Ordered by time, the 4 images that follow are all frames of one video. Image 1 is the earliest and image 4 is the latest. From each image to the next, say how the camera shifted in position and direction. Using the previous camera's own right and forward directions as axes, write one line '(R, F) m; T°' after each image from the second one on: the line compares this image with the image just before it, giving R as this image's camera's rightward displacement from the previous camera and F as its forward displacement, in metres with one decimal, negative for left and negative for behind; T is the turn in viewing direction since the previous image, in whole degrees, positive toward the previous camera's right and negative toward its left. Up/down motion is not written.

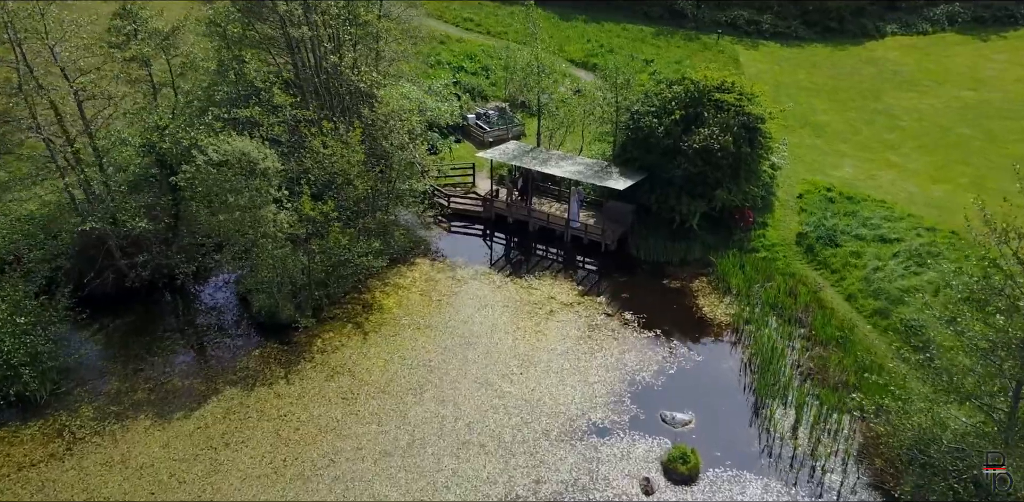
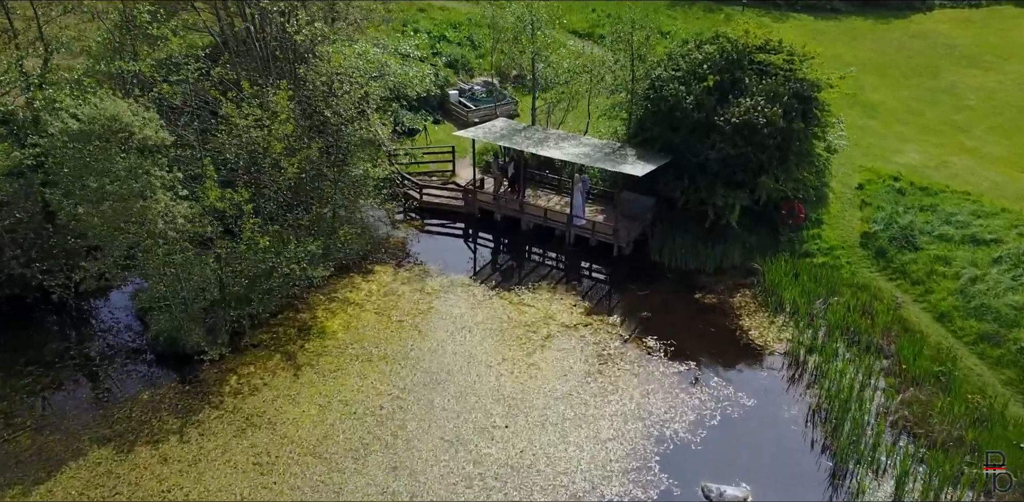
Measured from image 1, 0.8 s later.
(+0.3, +6.8) m; 0°
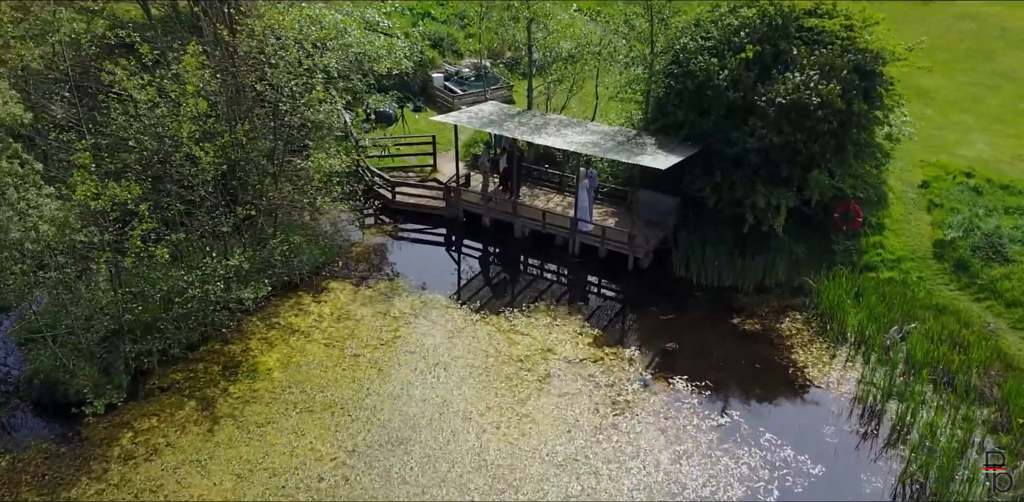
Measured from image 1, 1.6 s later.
(+0.2, +4.8) m; 0°
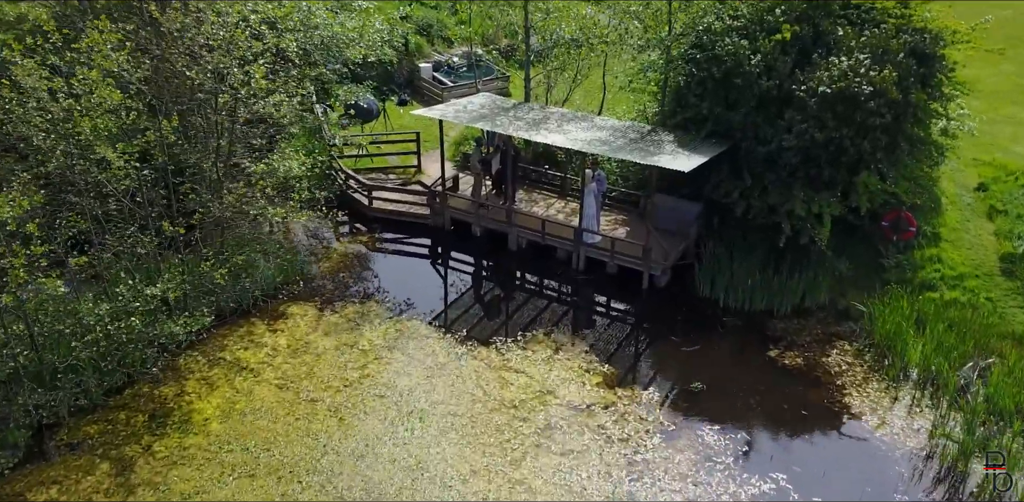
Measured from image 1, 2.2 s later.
(+0.1, +3.0) m; 0°
